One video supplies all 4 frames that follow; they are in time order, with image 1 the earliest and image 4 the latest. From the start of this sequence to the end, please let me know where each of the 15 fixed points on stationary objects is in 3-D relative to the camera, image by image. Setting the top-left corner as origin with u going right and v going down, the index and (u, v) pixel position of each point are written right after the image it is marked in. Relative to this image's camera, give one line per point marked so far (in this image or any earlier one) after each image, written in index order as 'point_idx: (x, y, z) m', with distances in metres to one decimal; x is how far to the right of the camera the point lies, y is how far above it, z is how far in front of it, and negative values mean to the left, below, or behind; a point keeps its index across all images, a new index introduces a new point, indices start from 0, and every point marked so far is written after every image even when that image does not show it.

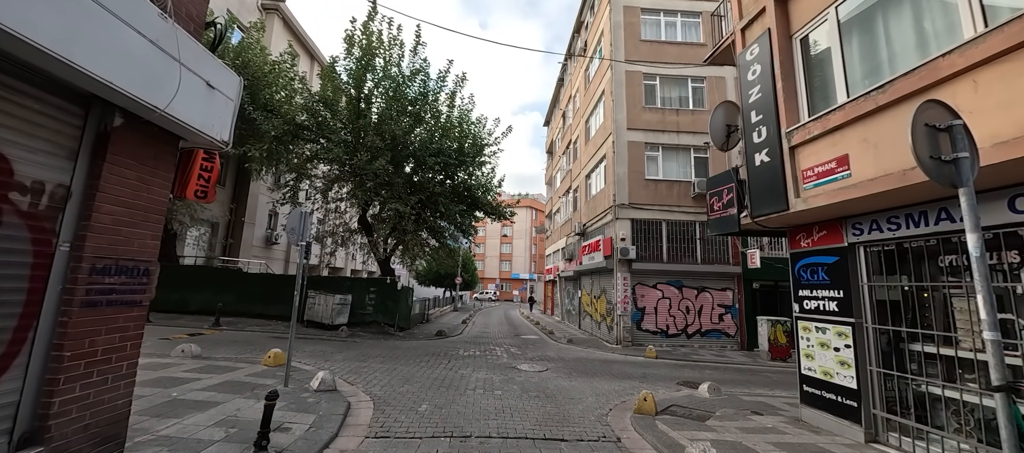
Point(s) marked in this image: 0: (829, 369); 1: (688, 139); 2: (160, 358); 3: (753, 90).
0: (+4.4, -2.0, +5.2) m
1: (+6.9, +3.4, +14.9) m
2: (-6.5, -2.4, +7.0) m
3: (+3.8, +2.2, +6.0) m
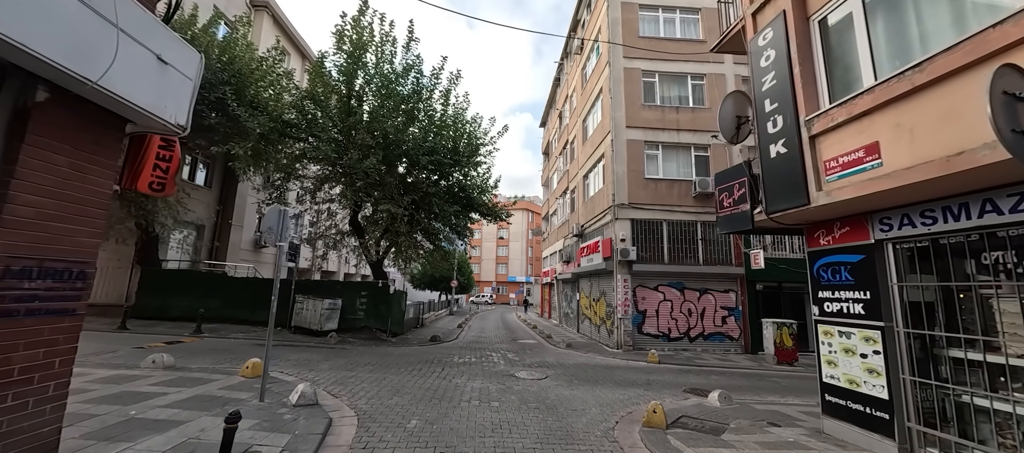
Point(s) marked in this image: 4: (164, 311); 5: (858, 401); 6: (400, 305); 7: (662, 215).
0: (+4.3, -1.9, +4.8) m
1: (+6.7, +3.4, +14.6) m
2: (-6.5, -2.4, +6.5) m
3: (+3.8, +2.2, +5.6) m
4: (-11.8, -2.9, +12.9) m
5: (+4.3, -2.2, +4.8) m
6: (-4.0, -2.8, +13.5) m
7: (+5.5, +0.4, +14.0) m
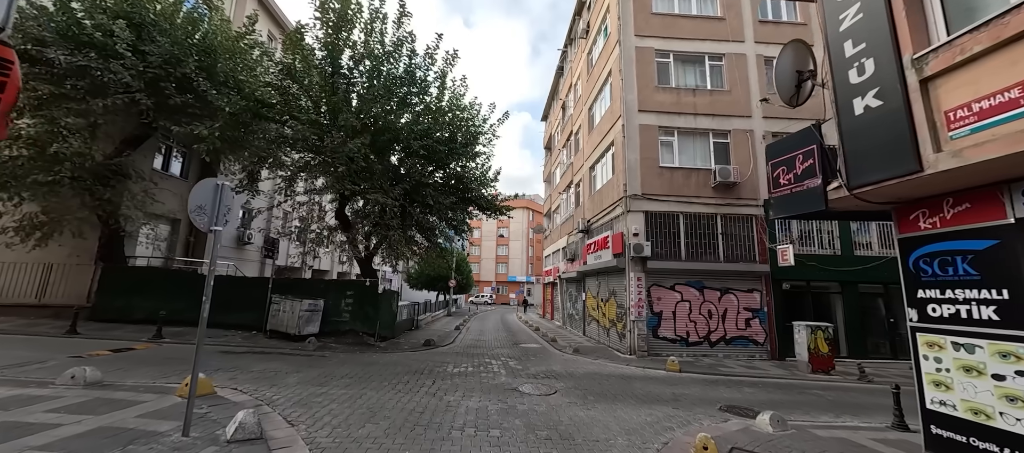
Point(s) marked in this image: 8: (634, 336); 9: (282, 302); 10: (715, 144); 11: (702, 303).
0: (+4.4, -1.7, +3.6) m
1: (+6.8, +3.7, +13.3) m
2: (-6.5, -2.2, +5.2) m
3: (+3.8, +2.4, +4.3) m
4: (-11.8, -2.6, +11.7) m
5: (+4.4, -2.0, +3.5) m
6: (-3.9, -2.6, +12.3) m
7: (+5.5, +0.7, +12.7) m
8: (+3.8, -3.4, +11.9) m
9: (-6.5, -2.1, +10.7) m
10: (+7.1, +2.9, +13.3) m
11: (+6.1, -2.4, +12.2) m
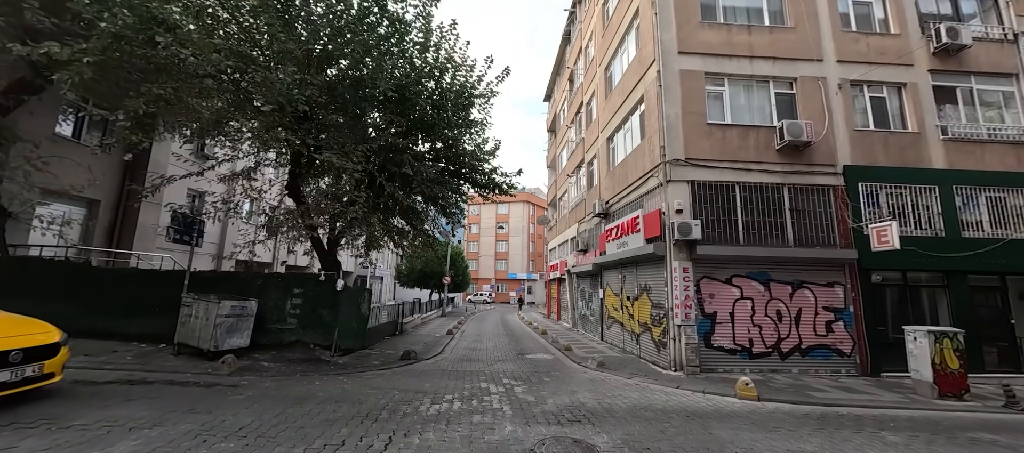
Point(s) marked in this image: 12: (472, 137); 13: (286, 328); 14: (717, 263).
0: (+4.5, -1.1, +0.6) m
1: (+6.9, +4.3, +10.3) m
2: (-6.3, -1.7, +2.2) m
3: (+3.9, +3.0, +1.3) m
4: (-11.6, -2.1, +8.6) m
5: (+4.5, -1.4, +0.5) m
6: (-3.8, -2.0, +9.3) m
7: (+5.6, +1.3, +9.7) m
8: (+3.9, -2.8, +9.0) m
9: (-6.3, -1.6, +7.7) m
10: (+7.2, +3.5, +10.3) m
11: (+6.2, -1.8, +9.2) m
12: (-1.3, +2.9, +11.9) m
13: (-5.0, -2.2, +8.4) m
14: (+5.0, -0.9, +9.3) m
